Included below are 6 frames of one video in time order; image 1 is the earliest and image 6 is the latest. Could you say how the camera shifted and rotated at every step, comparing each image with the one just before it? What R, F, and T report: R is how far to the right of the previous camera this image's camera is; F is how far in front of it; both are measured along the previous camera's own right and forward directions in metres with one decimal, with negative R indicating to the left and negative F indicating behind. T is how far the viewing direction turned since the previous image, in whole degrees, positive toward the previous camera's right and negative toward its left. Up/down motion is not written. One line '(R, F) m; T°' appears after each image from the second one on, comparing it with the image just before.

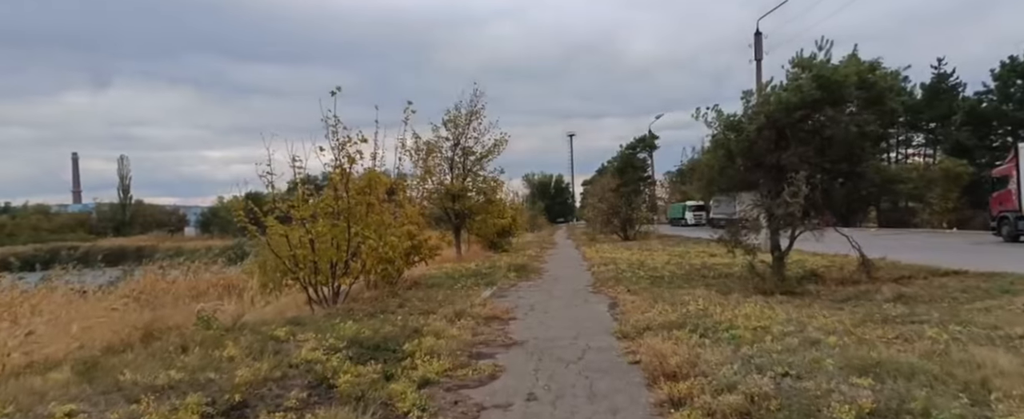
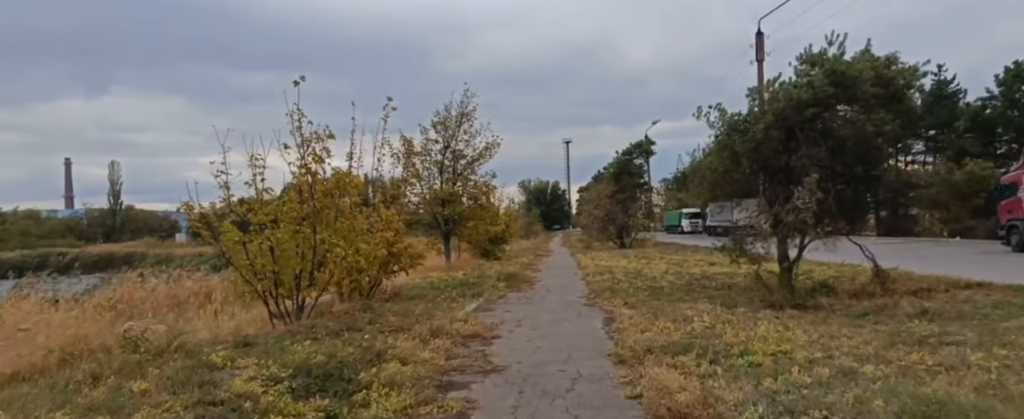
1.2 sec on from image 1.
(+0.2, +1.2) m; 0°
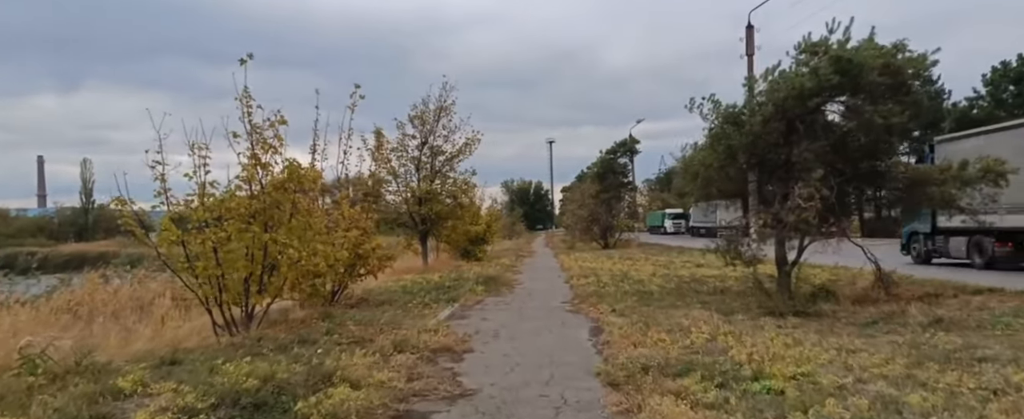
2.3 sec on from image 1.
(+0.1, +1.1) m; +2°
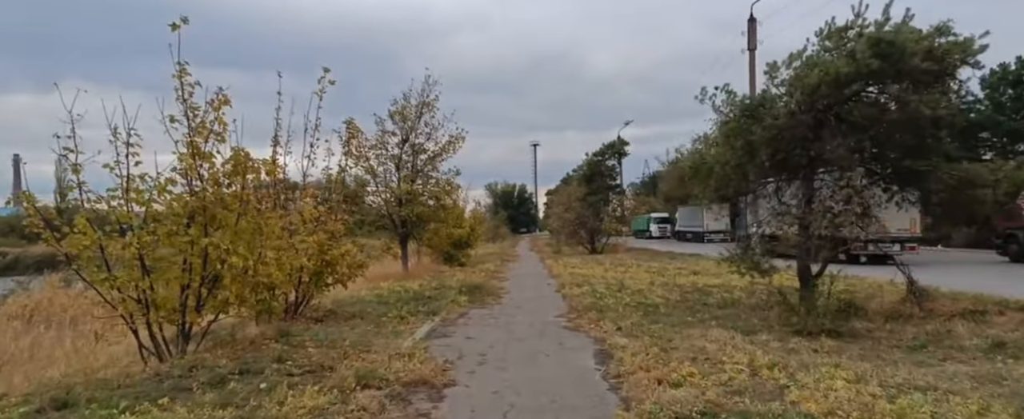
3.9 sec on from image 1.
(-0.1, +1.6) m; +2°
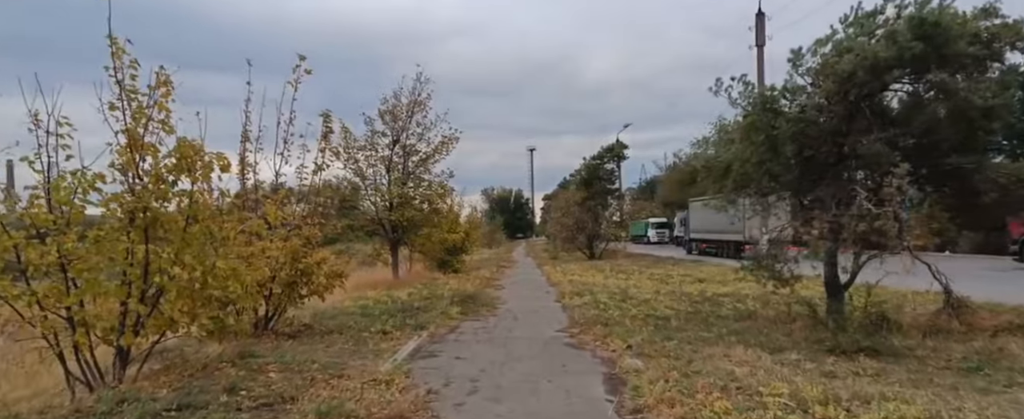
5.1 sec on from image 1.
(0.0, +1.2) m; 0°
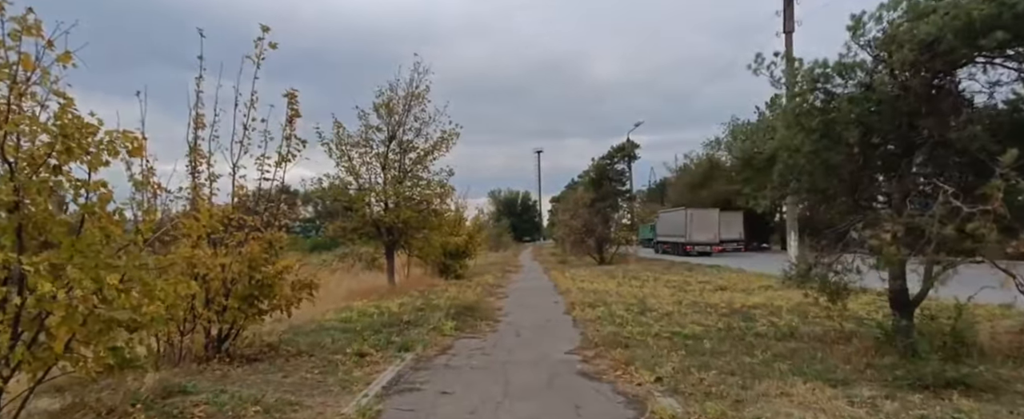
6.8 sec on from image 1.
(+0.1, +1.7) m; -1°
